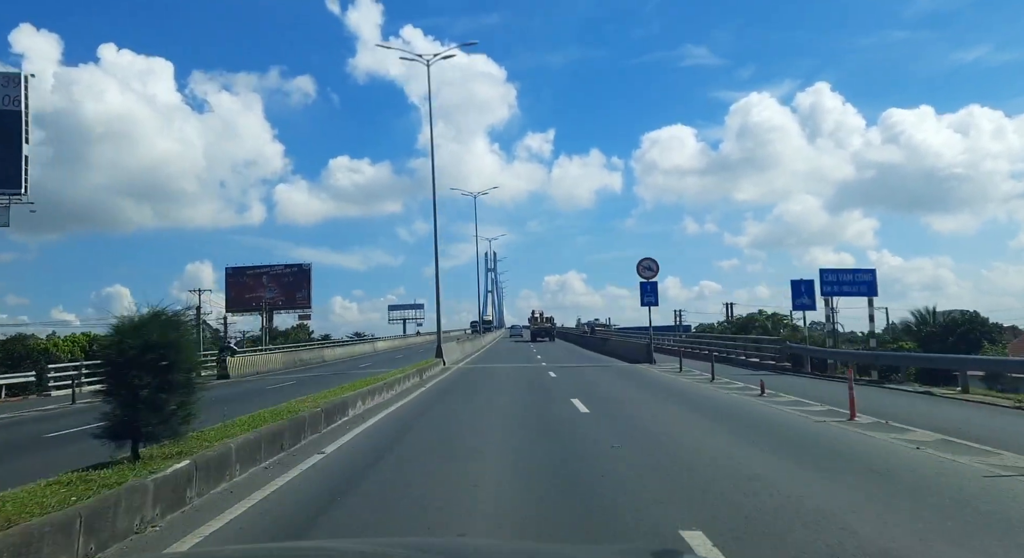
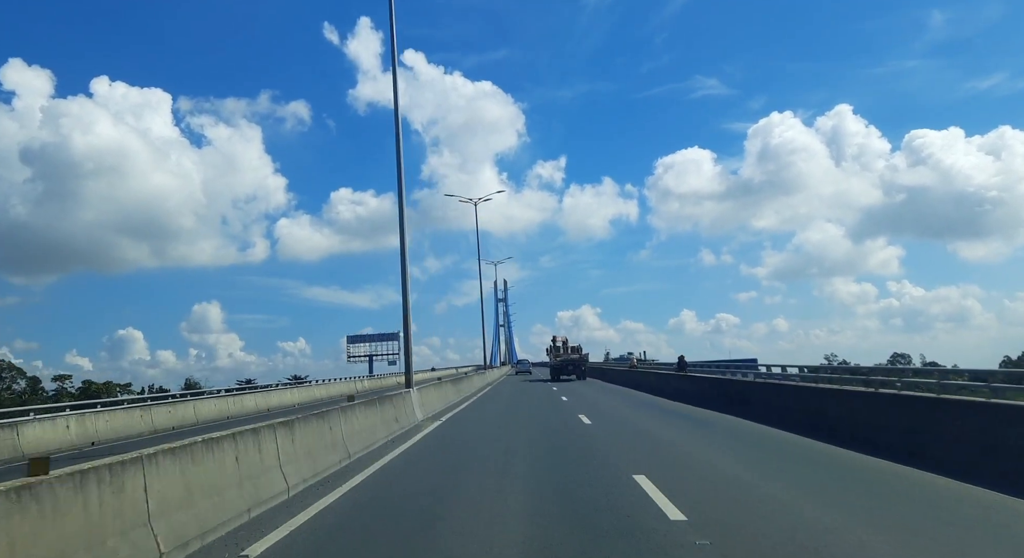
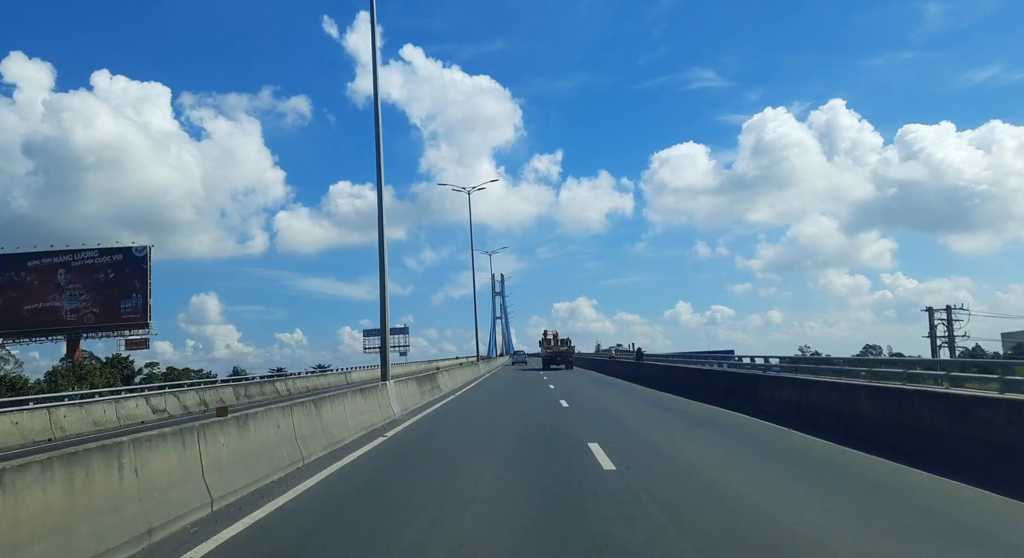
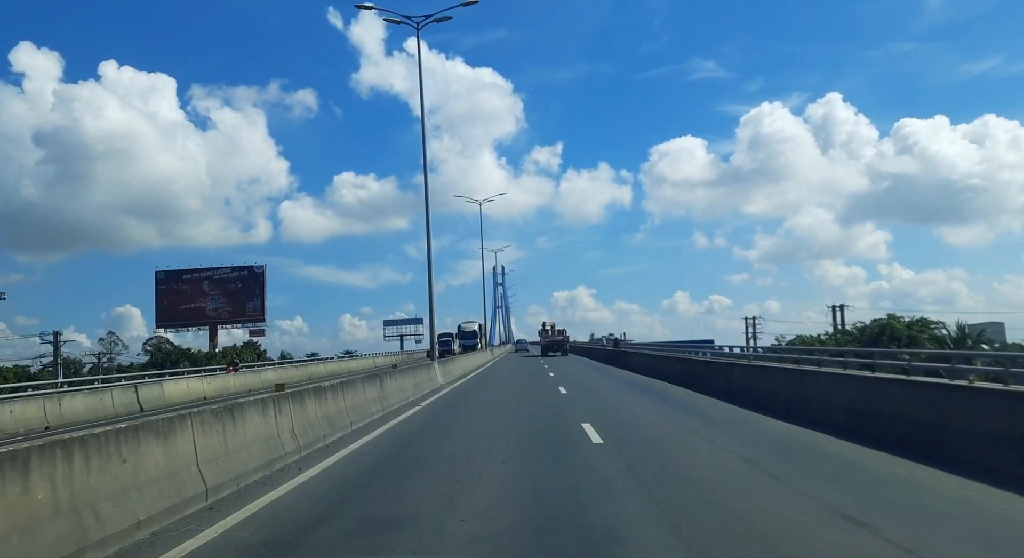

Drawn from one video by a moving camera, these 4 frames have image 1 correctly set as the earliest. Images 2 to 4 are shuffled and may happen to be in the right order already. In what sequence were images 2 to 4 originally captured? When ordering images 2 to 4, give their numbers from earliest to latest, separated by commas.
4, 3, 2
